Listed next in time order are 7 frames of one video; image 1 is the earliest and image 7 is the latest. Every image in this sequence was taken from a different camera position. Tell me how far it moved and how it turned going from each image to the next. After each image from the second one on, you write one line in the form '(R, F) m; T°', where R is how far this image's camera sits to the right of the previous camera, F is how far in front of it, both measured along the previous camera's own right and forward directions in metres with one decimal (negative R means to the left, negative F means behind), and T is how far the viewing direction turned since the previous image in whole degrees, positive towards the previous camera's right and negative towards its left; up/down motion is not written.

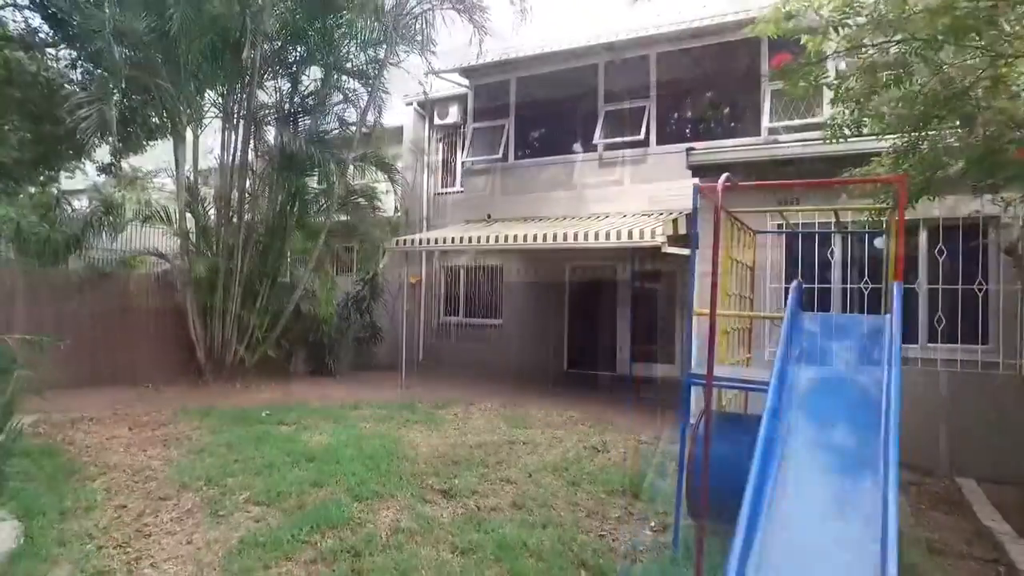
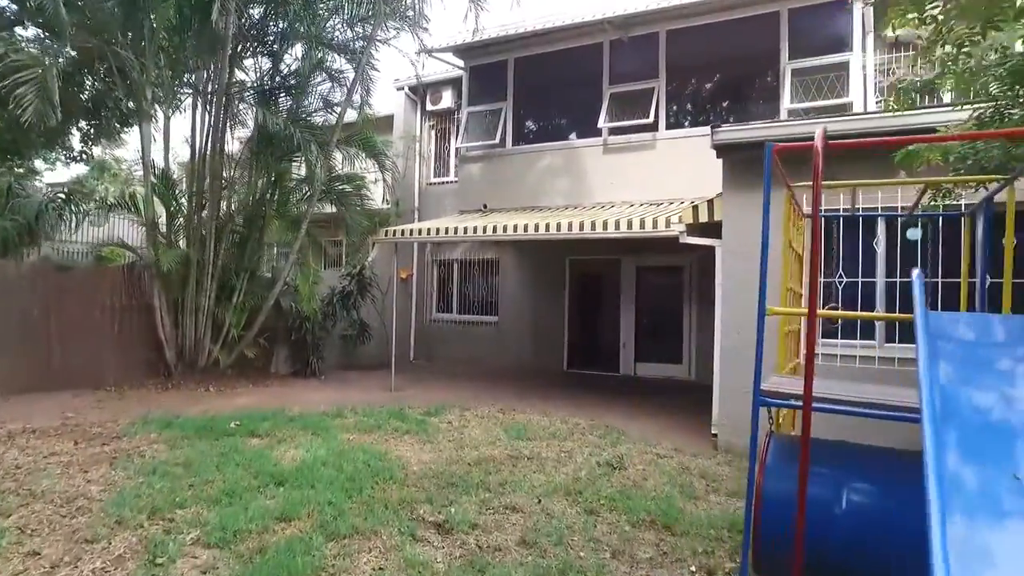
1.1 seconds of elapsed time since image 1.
(-0.1, +0.9) m; +1°
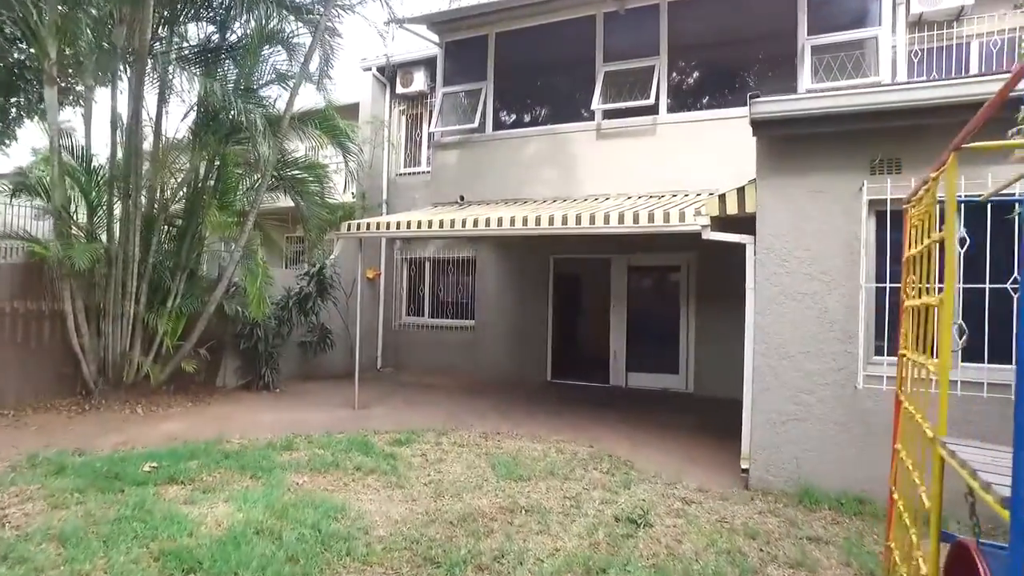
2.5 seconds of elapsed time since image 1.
(-0.2, +1.4) m; +3°
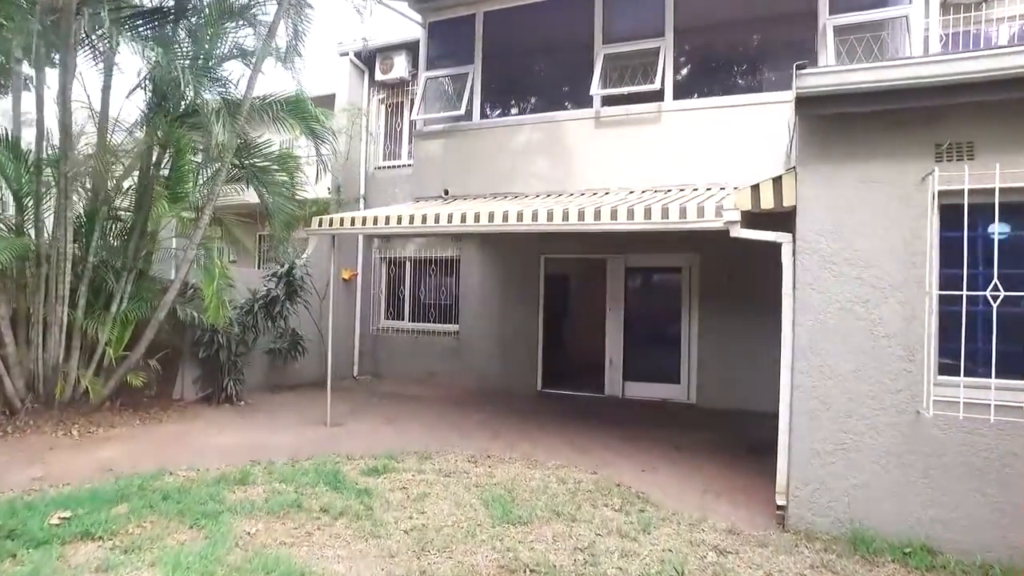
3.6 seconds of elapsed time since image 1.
(-0.1, +1.0) m; +2°
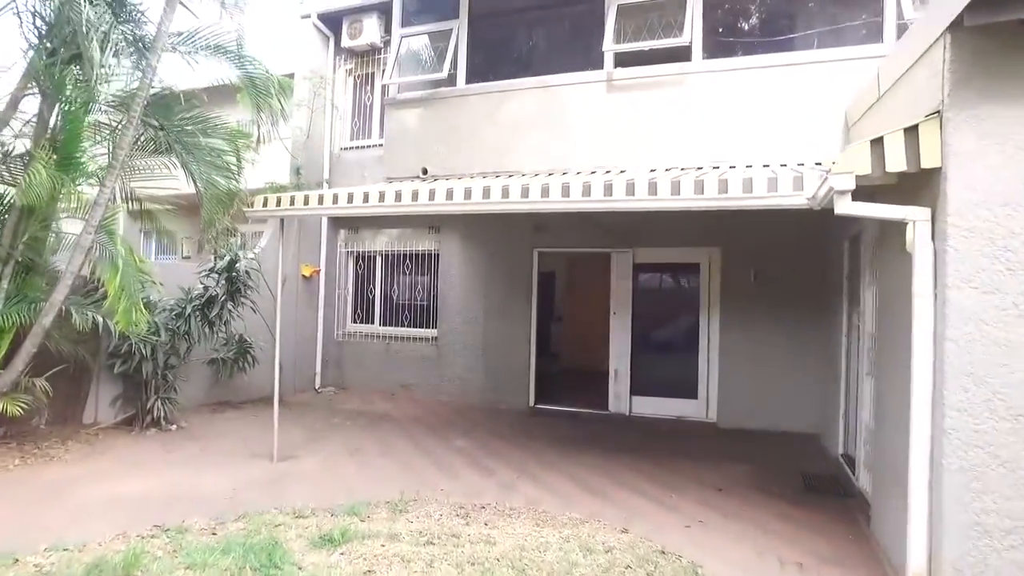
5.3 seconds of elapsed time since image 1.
(-0.3, +1.8) m; +2°
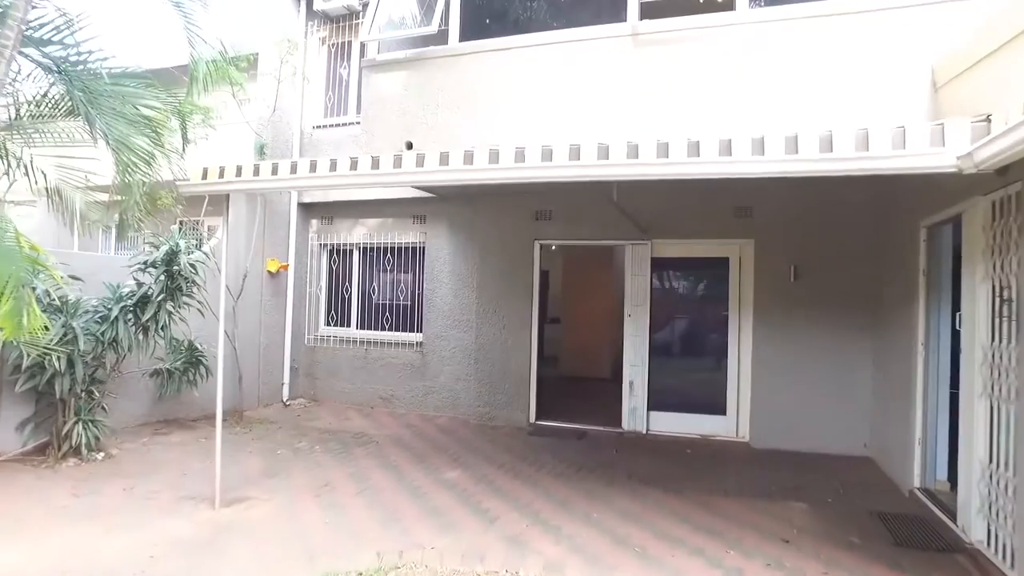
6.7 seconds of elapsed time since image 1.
(-0.2, +1.5) m; +2°
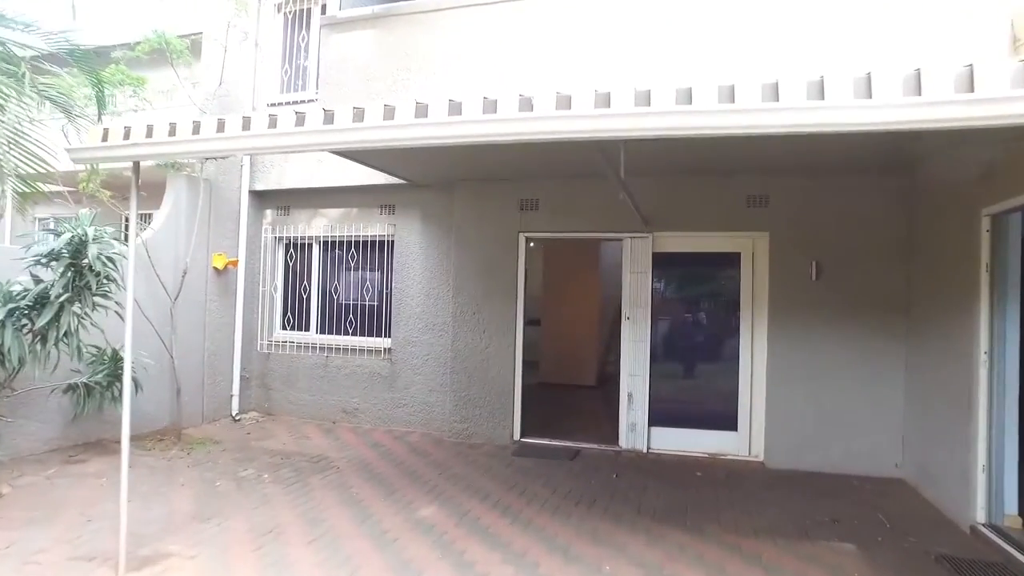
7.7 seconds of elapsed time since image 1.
(-0.2, +1.2) m; +3°
